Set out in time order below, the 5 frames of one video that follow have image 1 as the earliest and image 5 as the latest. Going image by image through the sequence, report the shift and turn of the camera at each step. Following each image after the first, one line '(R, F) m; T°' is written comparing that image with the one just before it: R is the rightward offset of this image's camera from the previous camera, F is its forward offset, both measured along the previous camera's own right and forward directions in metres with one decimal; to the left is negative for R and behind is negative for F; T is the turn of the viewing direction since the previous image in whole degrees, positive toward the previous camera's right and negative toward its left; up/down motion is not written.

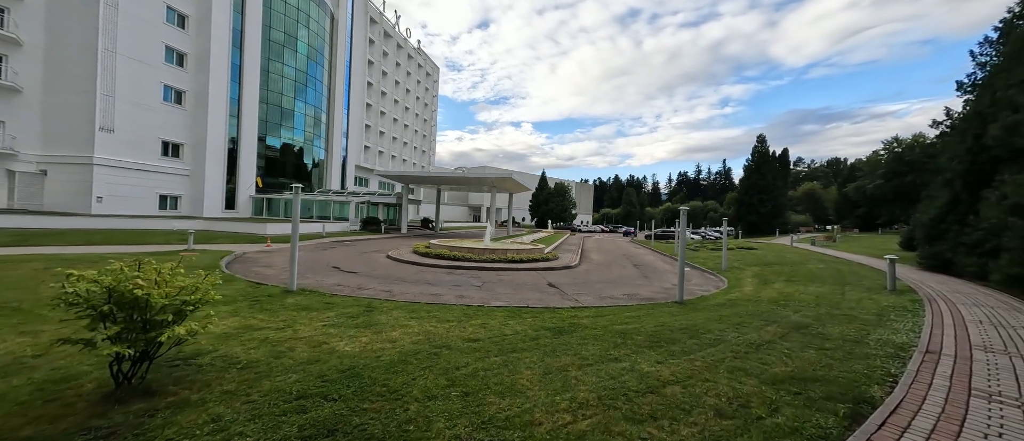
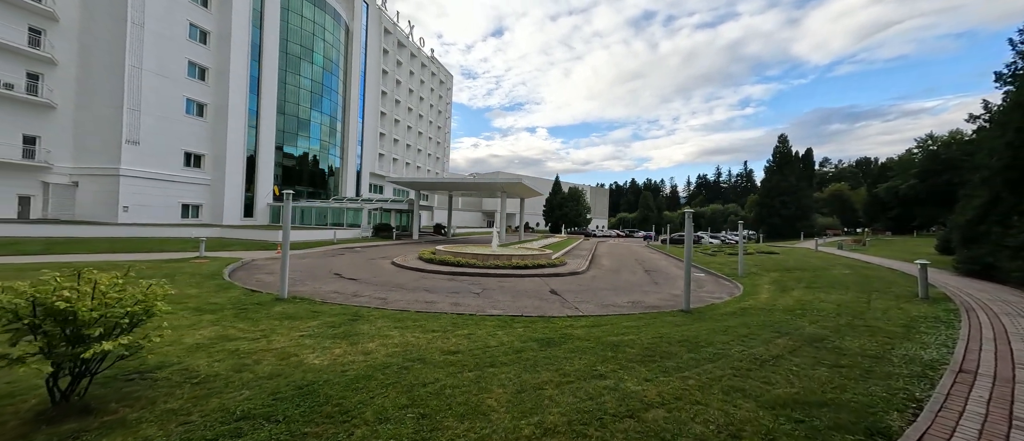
(+0.5, +0.3) m; -3°
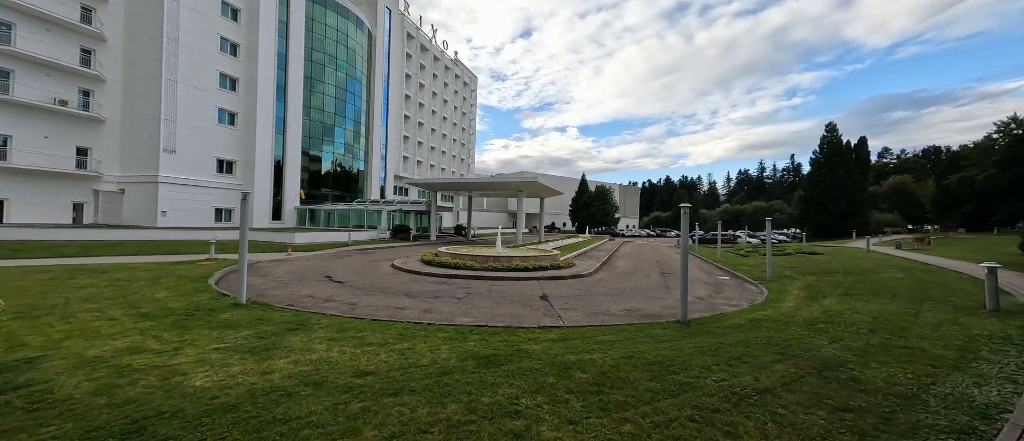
(+1.2, +0.9) m; -5°
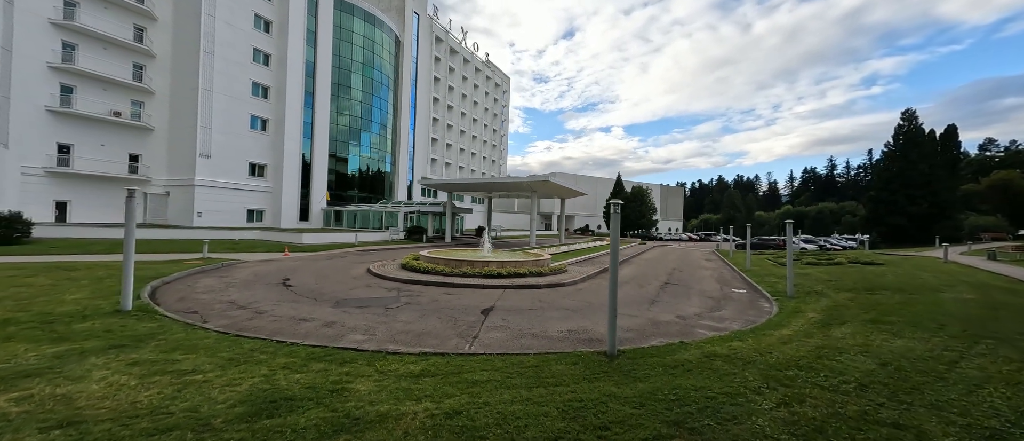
(+2.4, +1.5) m; -7°
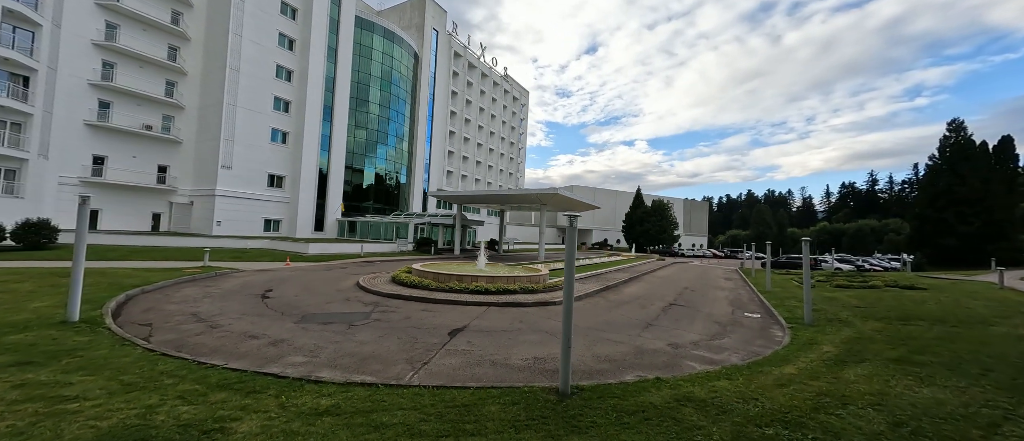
(+1.0, +0.7) m; -4°
